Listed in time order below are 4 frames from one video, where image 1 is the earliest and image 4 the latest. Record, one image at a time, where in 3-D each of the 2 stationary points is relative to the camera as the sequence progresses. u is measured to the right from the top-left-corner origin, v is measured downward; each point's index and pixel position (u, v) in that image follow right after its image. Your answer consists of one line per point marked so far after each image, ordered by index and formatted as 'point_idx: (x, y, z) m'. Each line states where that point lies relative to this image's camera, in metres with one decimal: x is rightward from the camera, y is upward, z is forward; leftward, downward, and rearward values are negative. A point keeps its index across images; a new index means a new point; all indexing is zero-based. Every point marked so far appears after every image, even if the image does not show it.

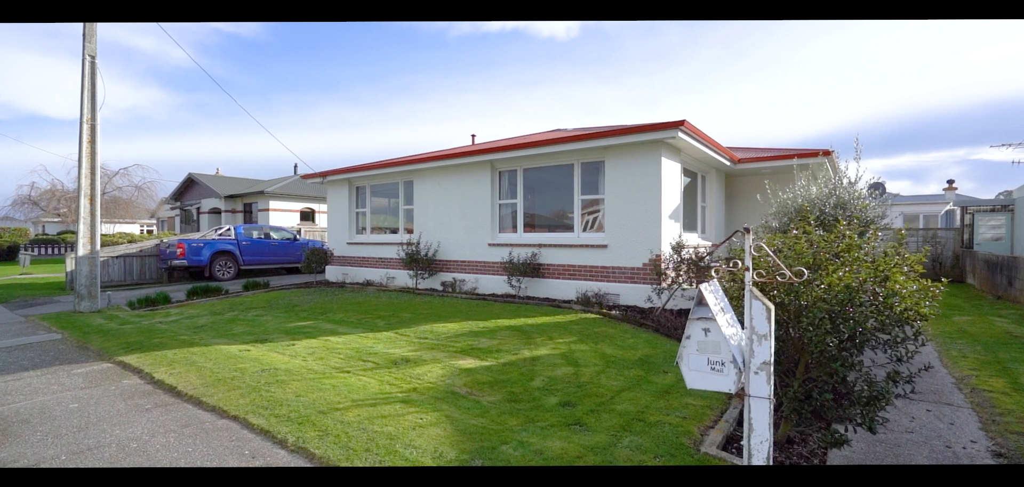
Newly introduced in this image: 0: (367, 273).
0: (-3.5, -0.7, +12.6) m
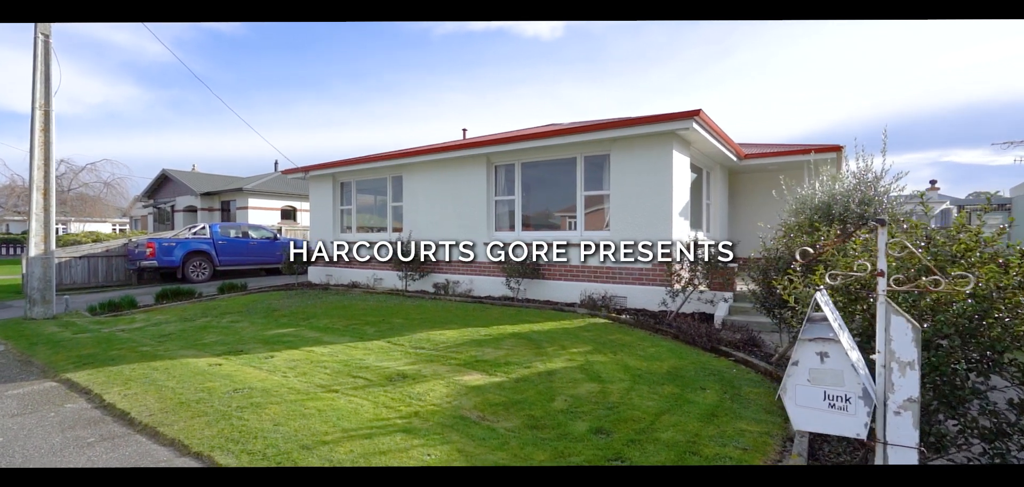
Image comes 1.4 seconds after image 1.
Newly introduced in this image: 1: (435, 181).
0: (-3.7, -0.7, +11.9) m
1: (-1.6, +1.3, +10.4) m
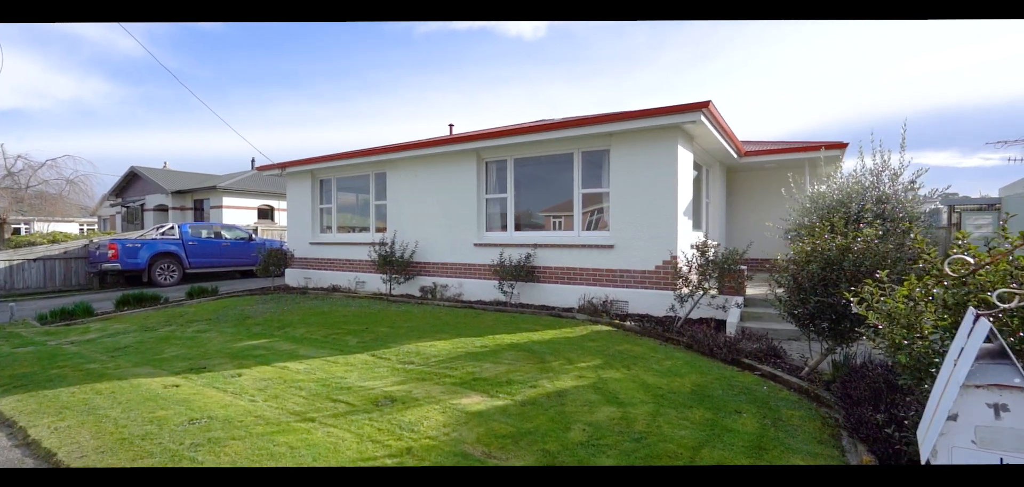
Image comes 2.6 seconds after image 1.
0: (-3.9, -0.7, +11.2) m
1: (-1.7, +1.2, +9.8) m
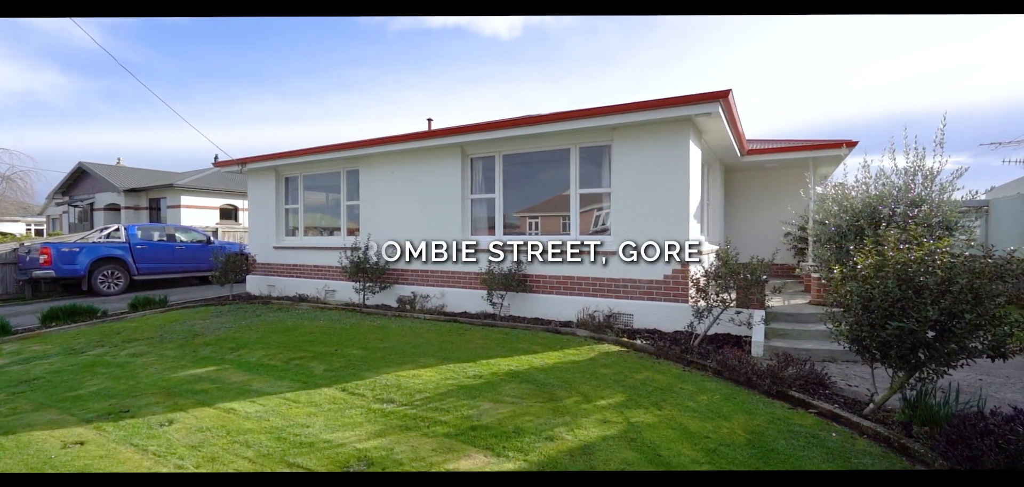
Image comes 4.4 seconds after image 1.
0: (-4.2, -0.8, +10.1) m
1: (-1.9, +1.2, +8.8) m
